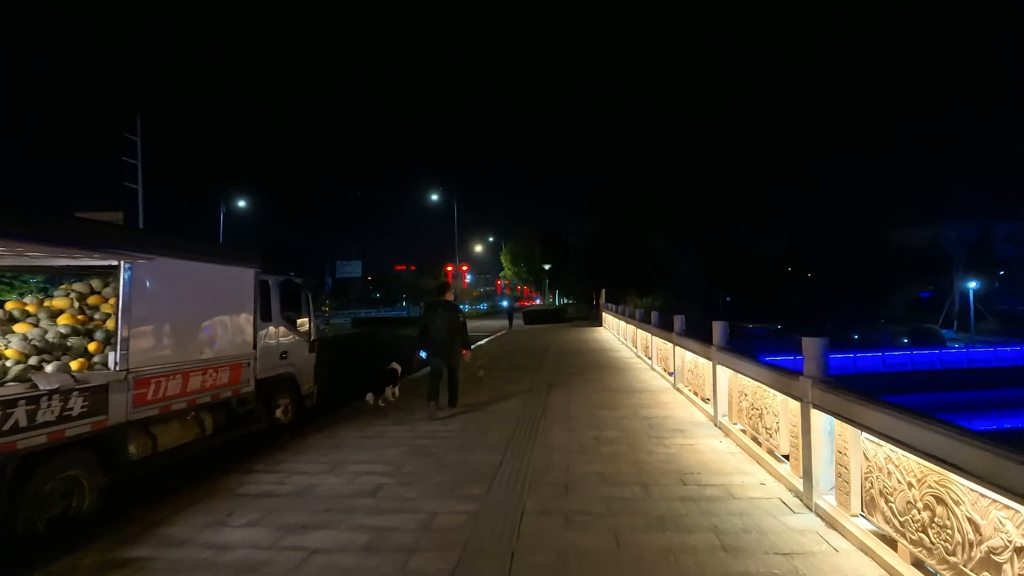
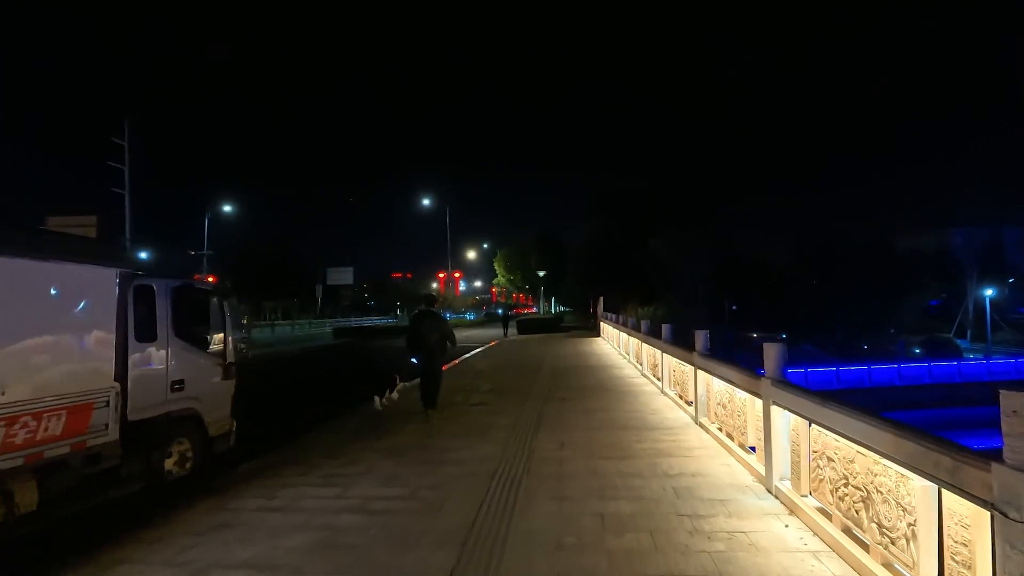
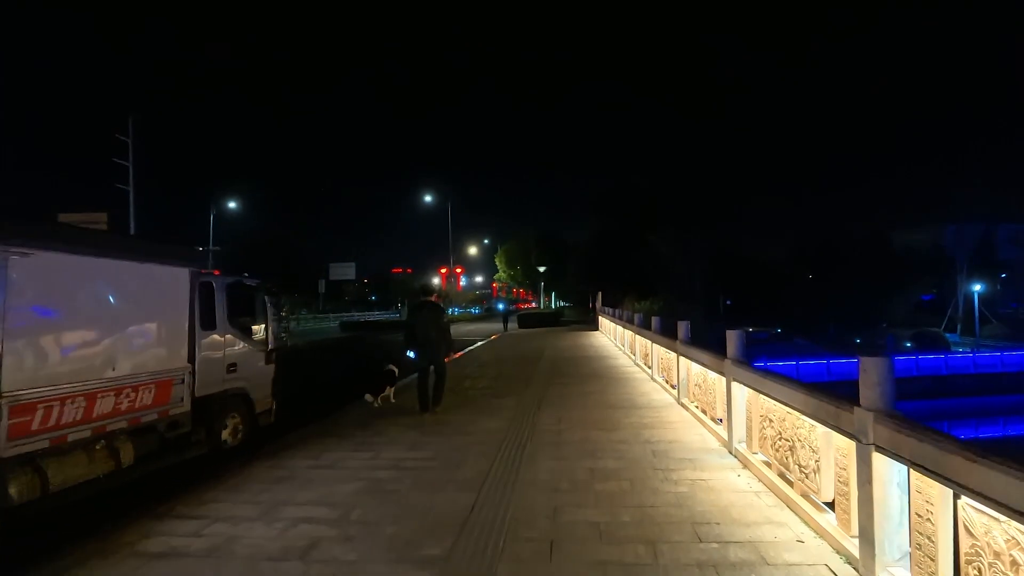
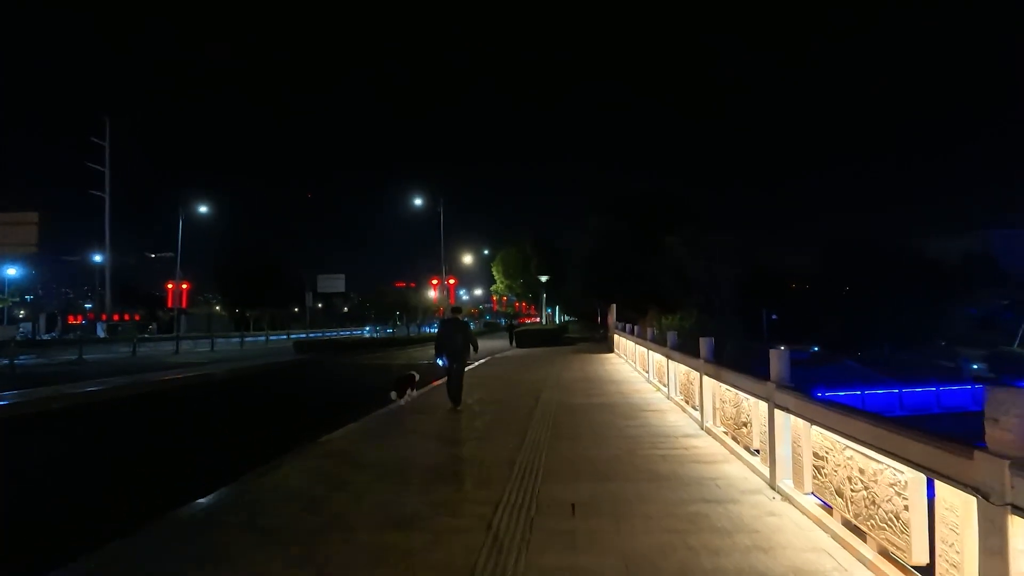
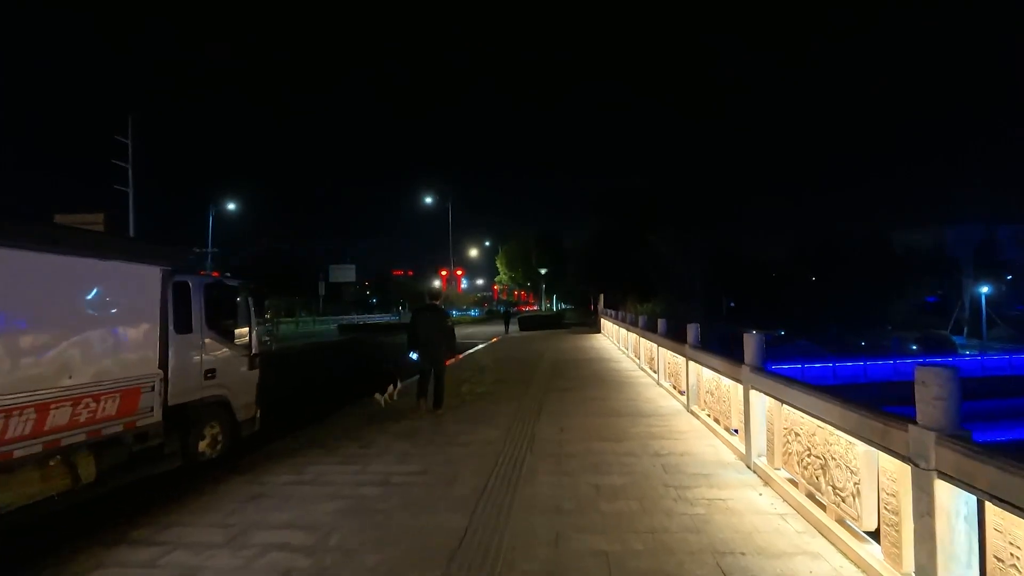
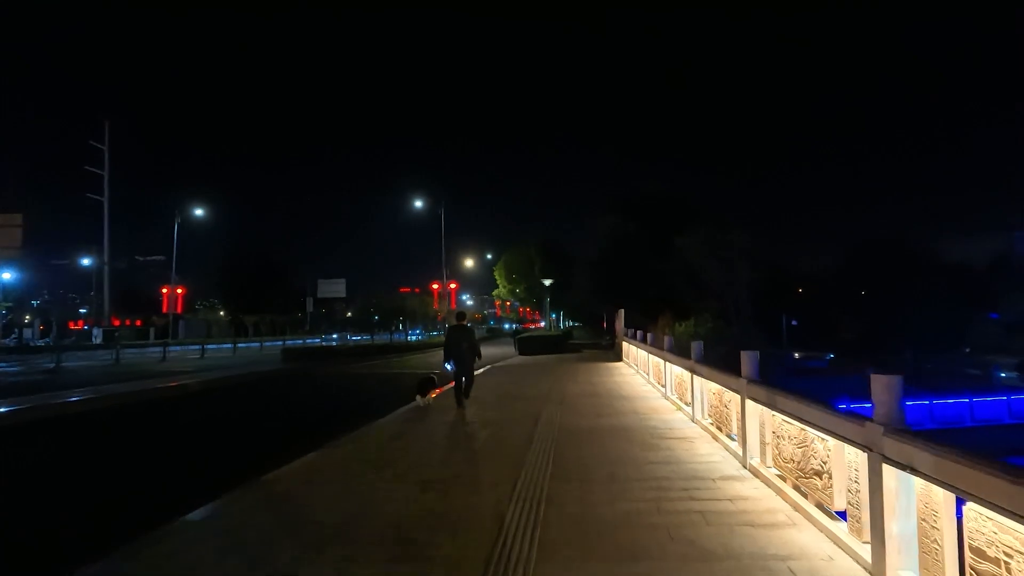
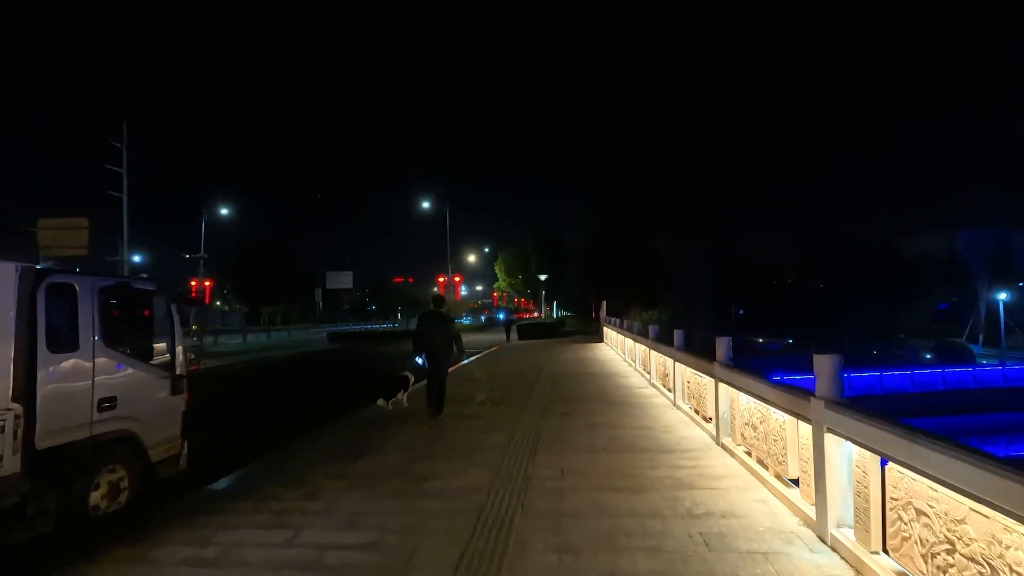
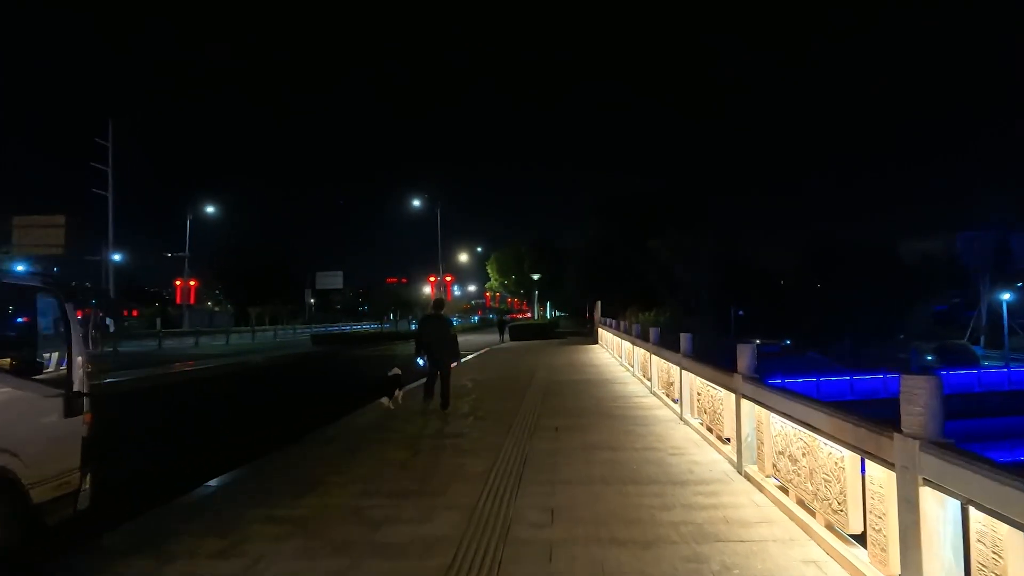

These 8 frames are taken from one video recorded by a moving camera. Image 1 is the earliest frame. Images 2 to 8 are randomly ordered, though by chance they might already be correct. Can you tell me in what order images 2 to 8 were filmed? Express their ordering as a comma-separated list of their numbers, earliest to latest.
3, 5, 2, 7, 8, 4, 6
